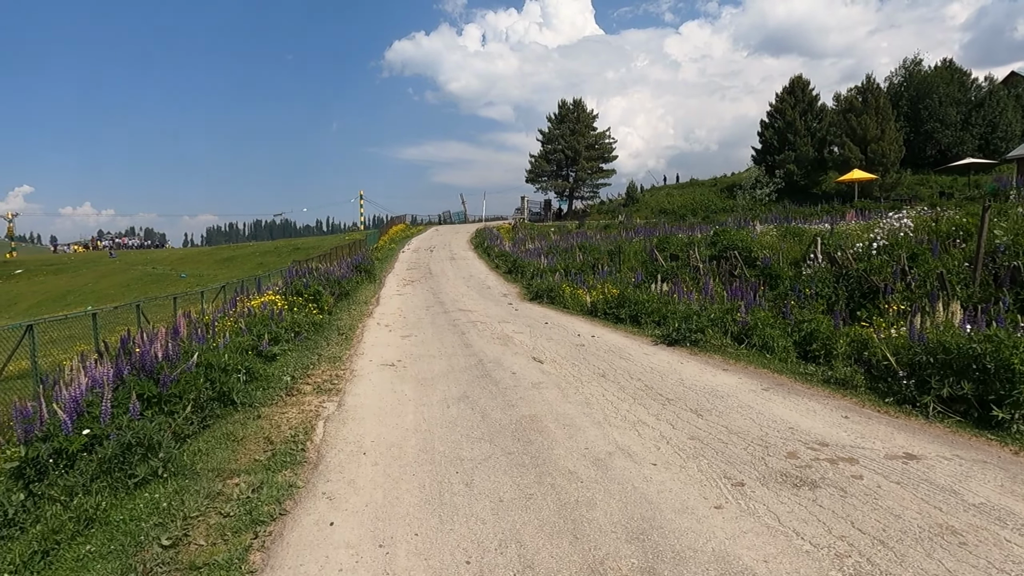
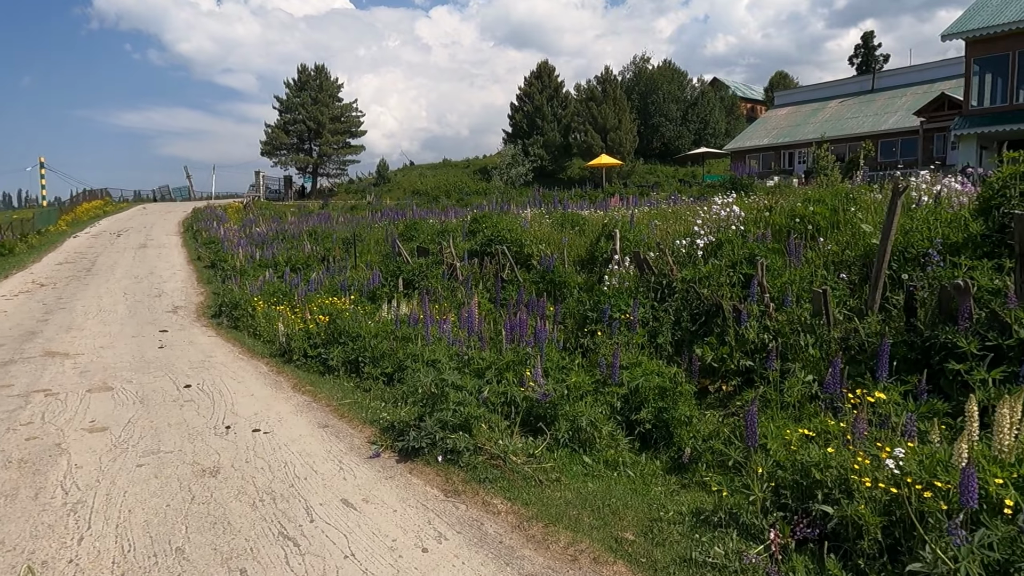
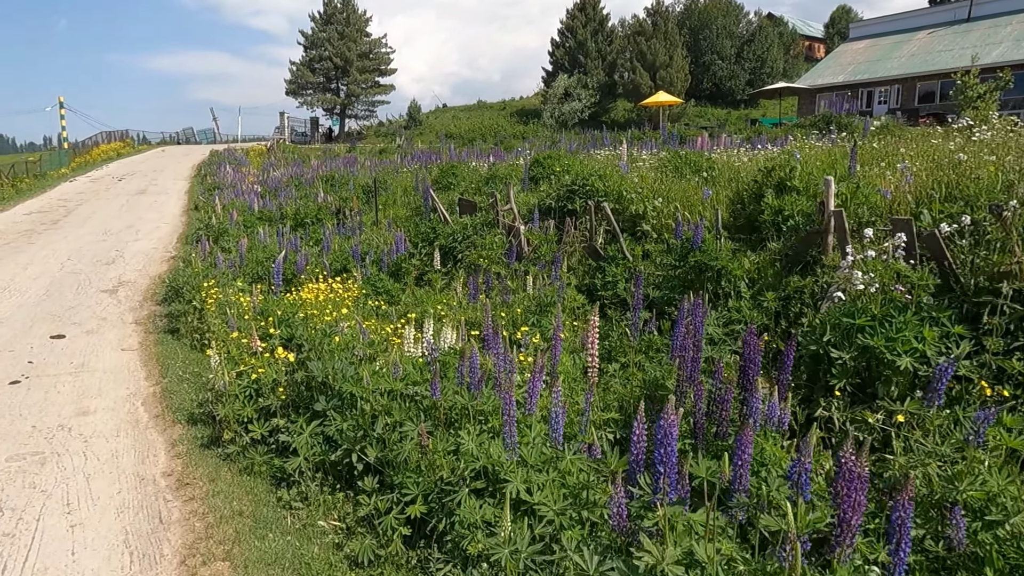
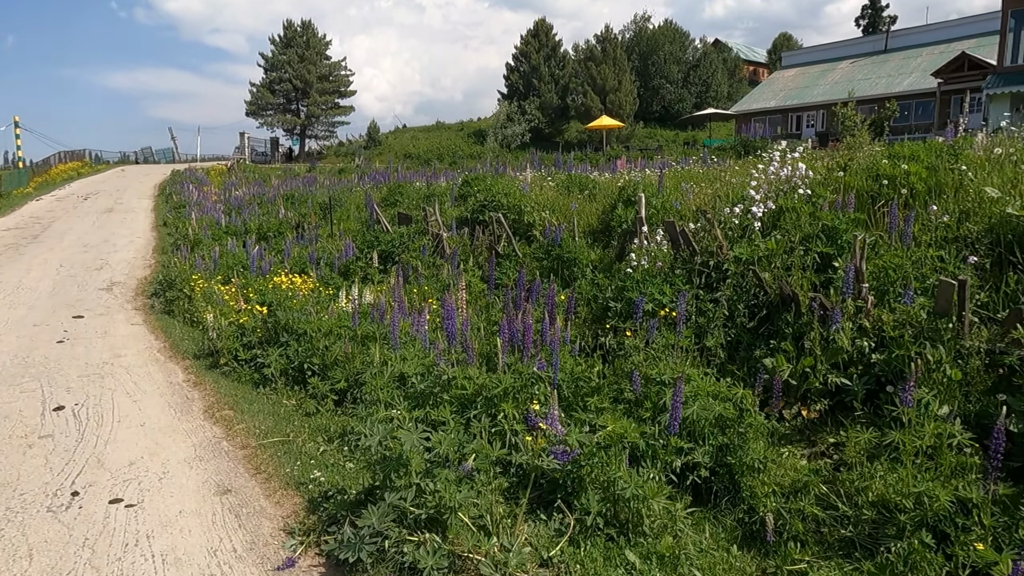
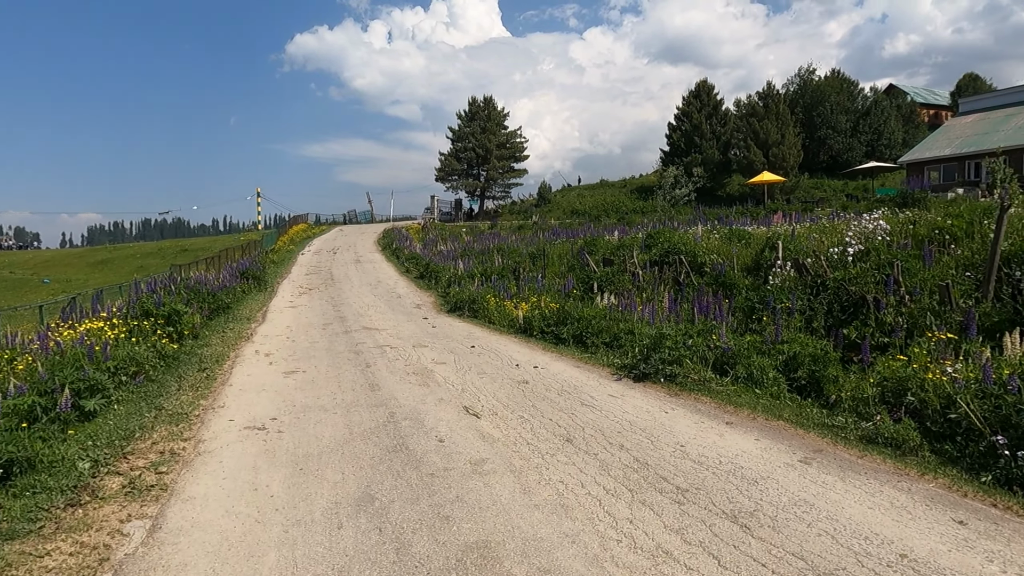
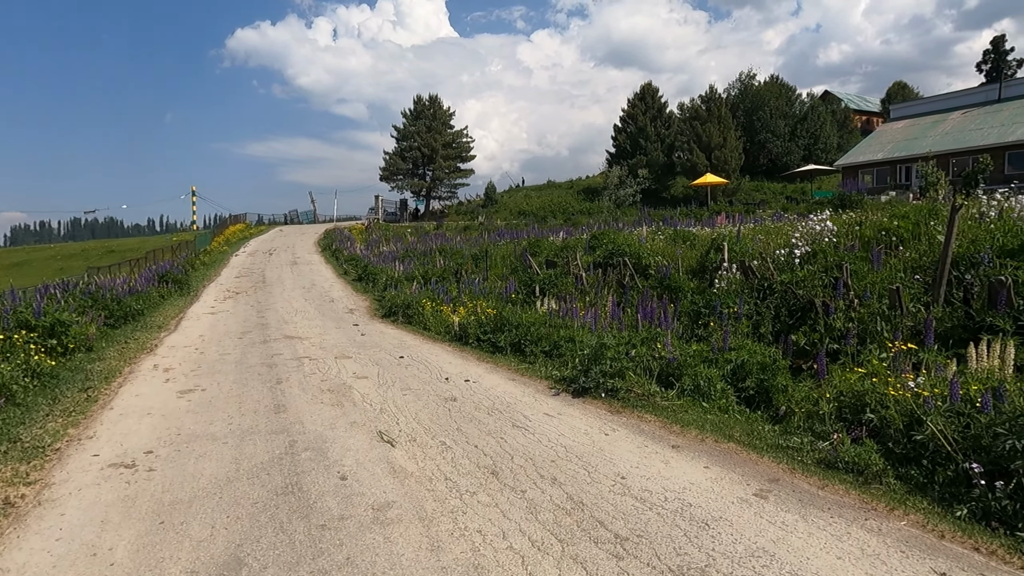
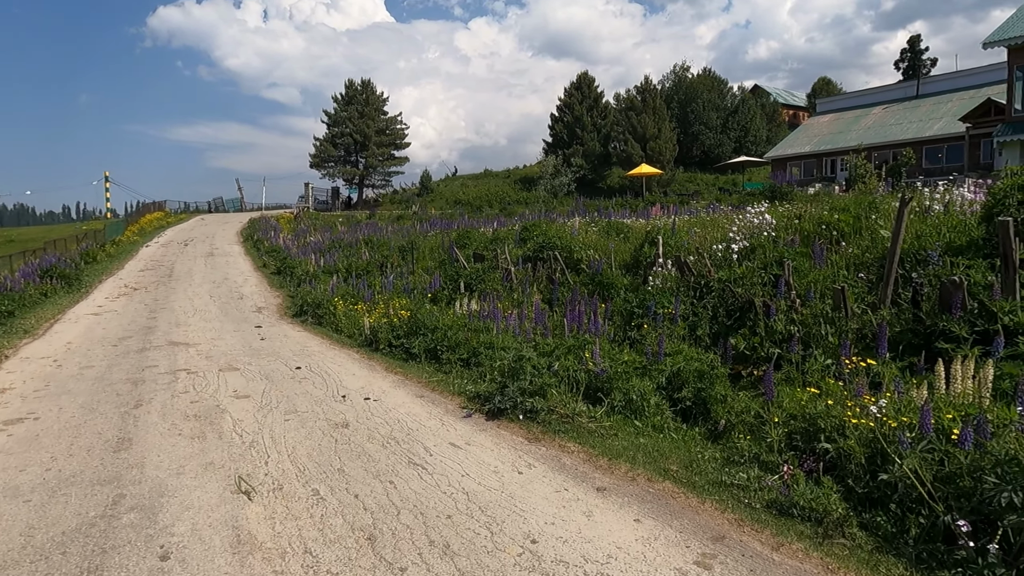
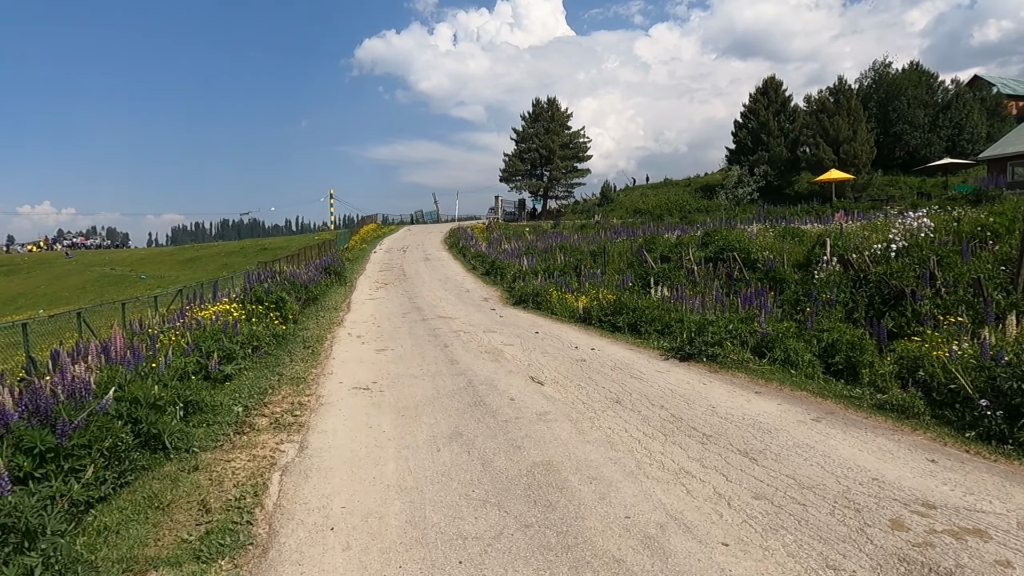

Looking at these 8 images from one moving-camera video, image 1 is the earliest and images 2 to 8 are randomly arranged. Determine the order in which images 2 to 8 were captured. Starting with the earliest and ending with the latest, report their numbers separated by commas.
8, 5, 6, 7, 2, 4, 3
